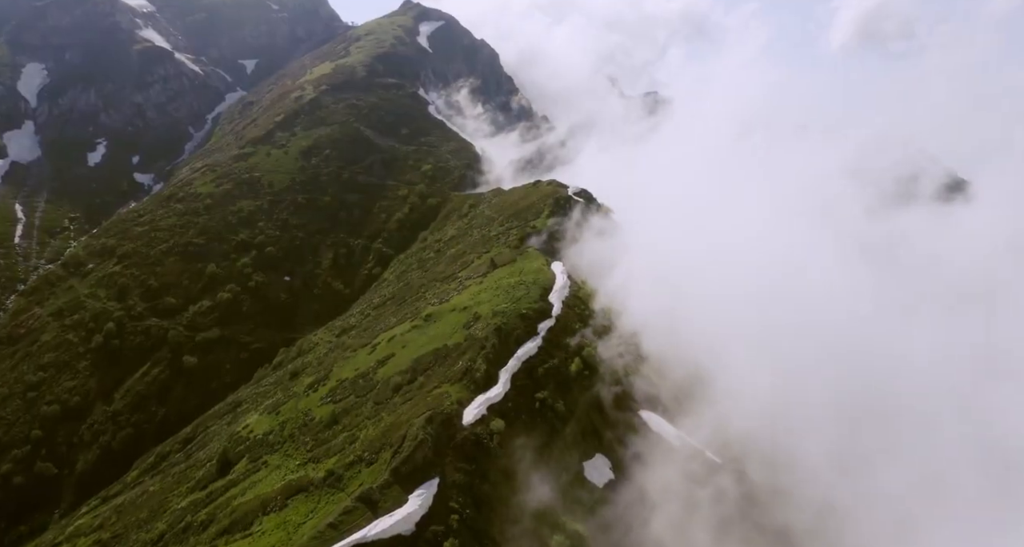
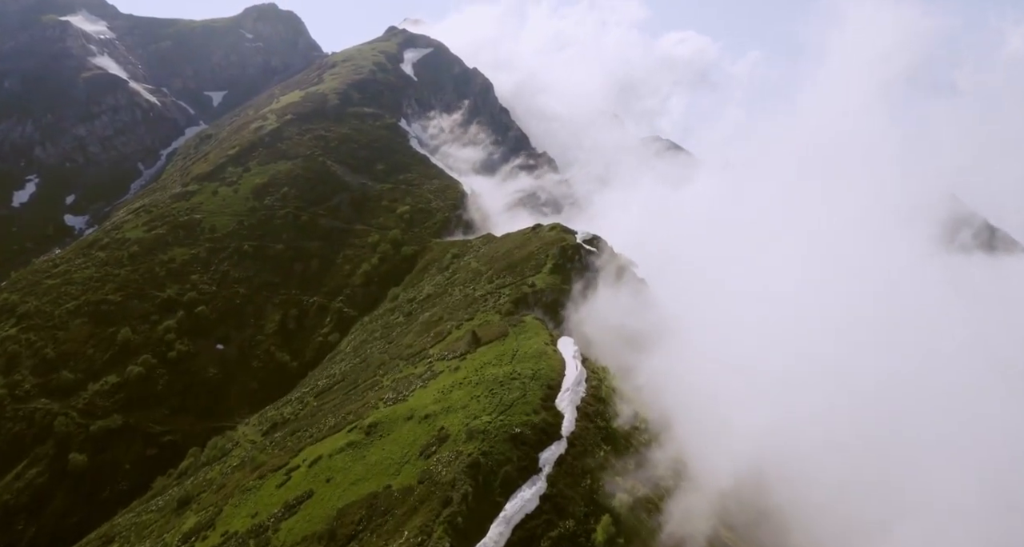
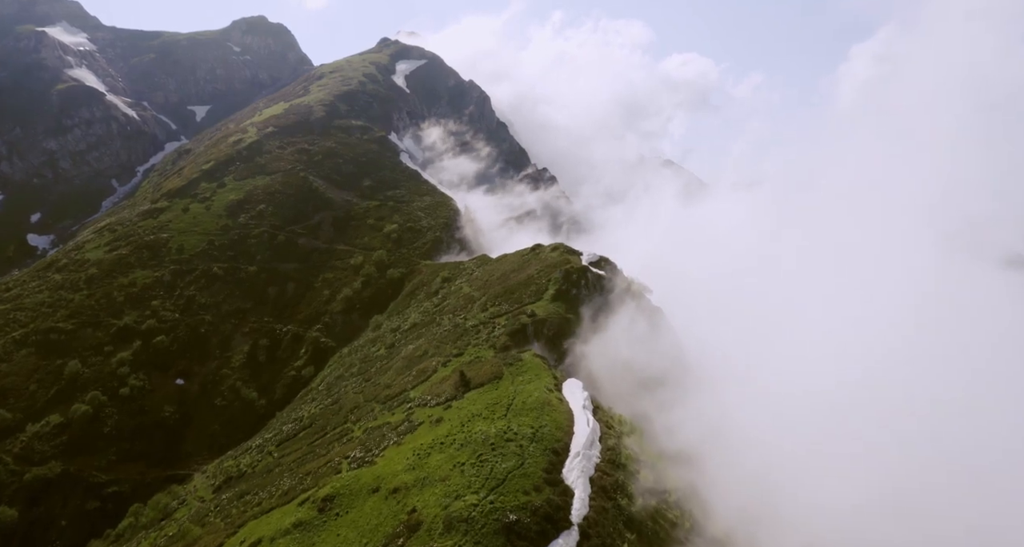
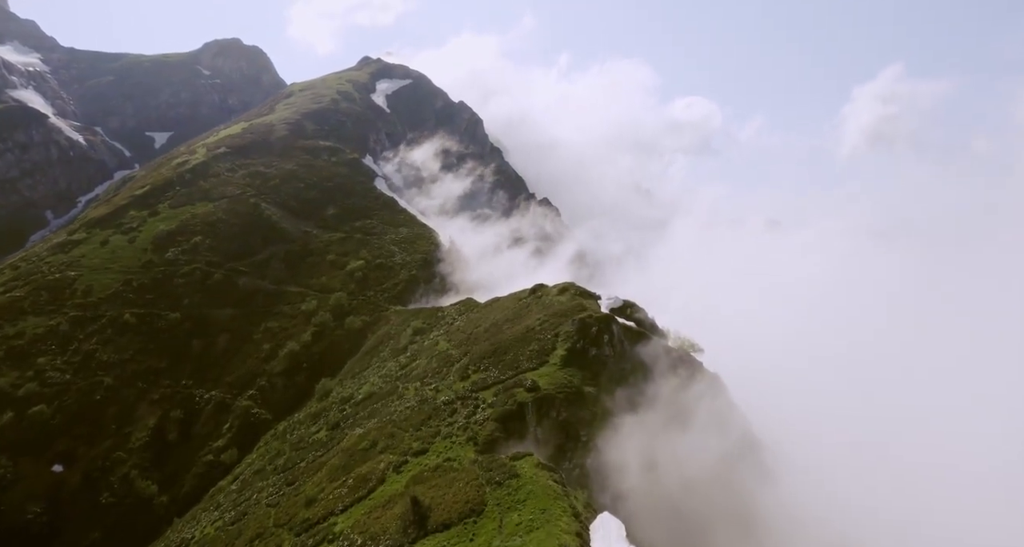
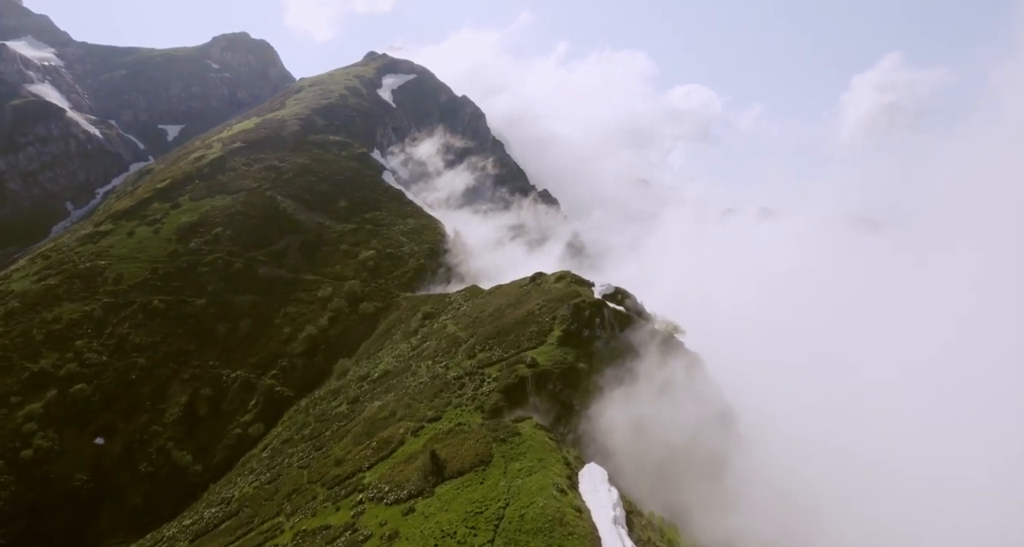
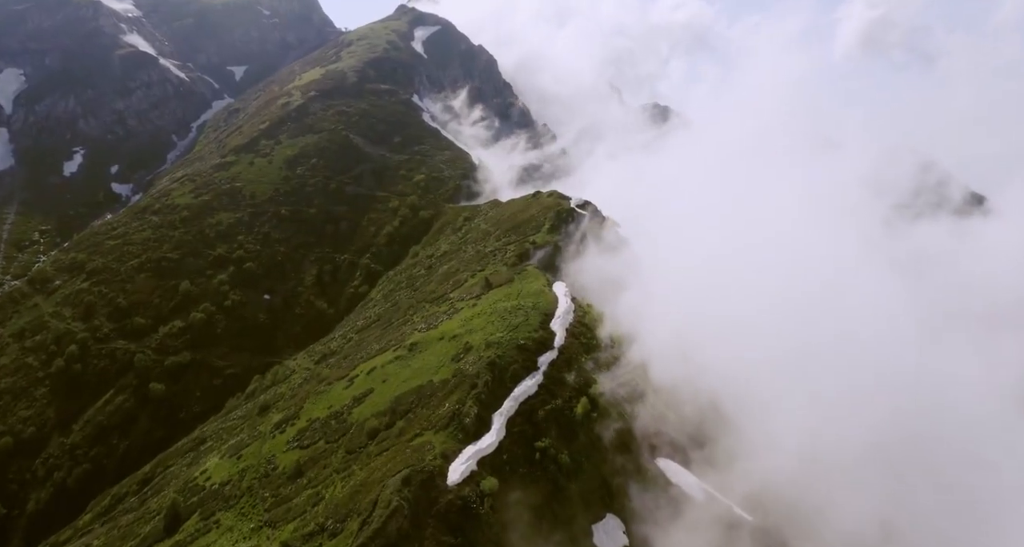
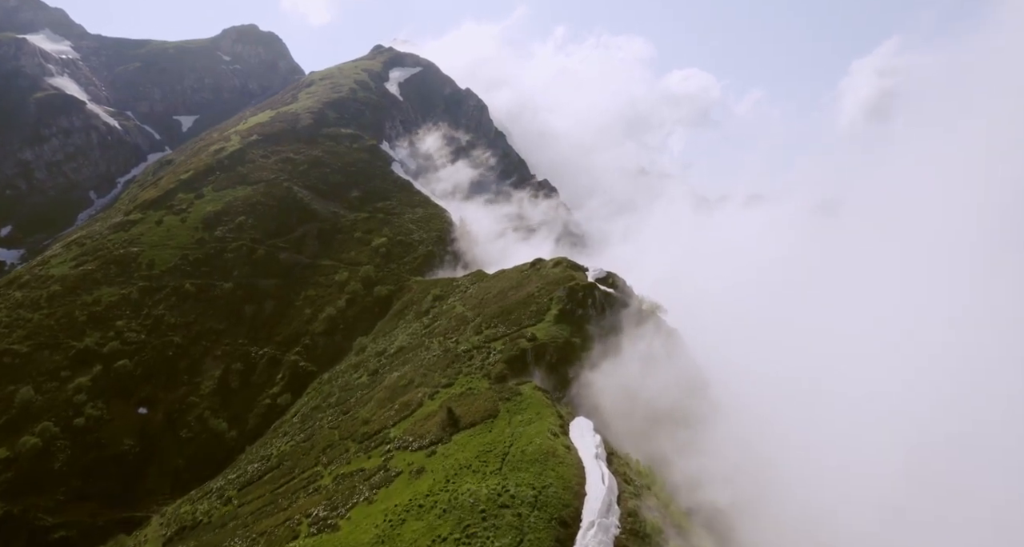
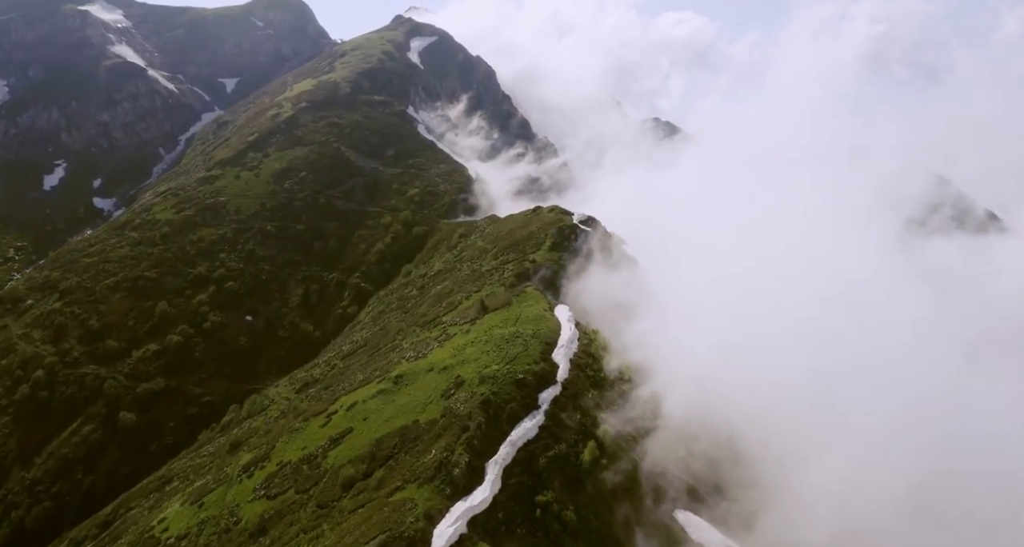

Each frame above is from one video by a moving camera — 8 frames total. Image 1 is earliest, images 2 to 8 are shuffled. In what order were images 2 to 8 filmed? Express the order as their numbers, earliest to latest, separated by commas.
6, 8, 2, 3, 7, 5, 4
